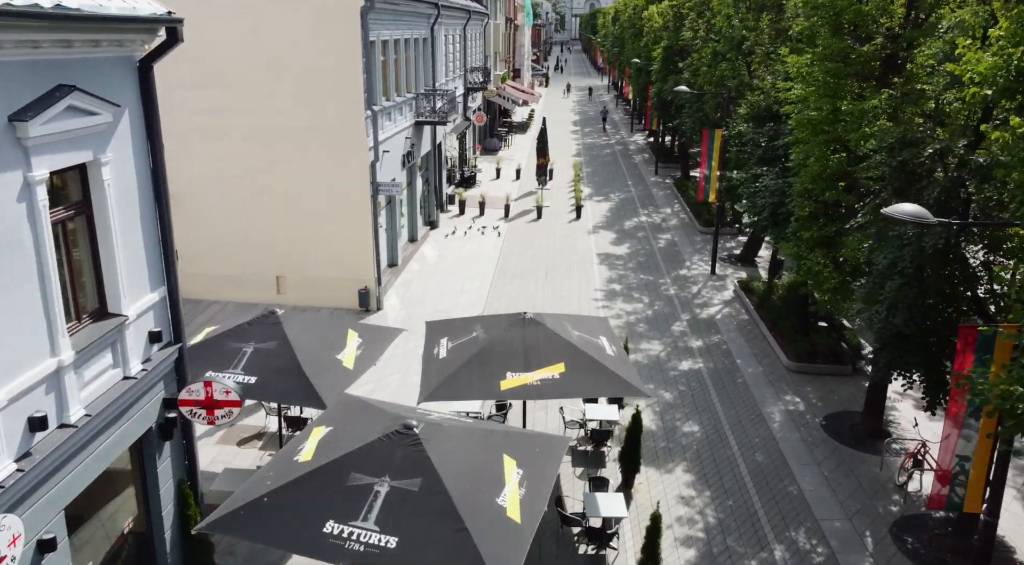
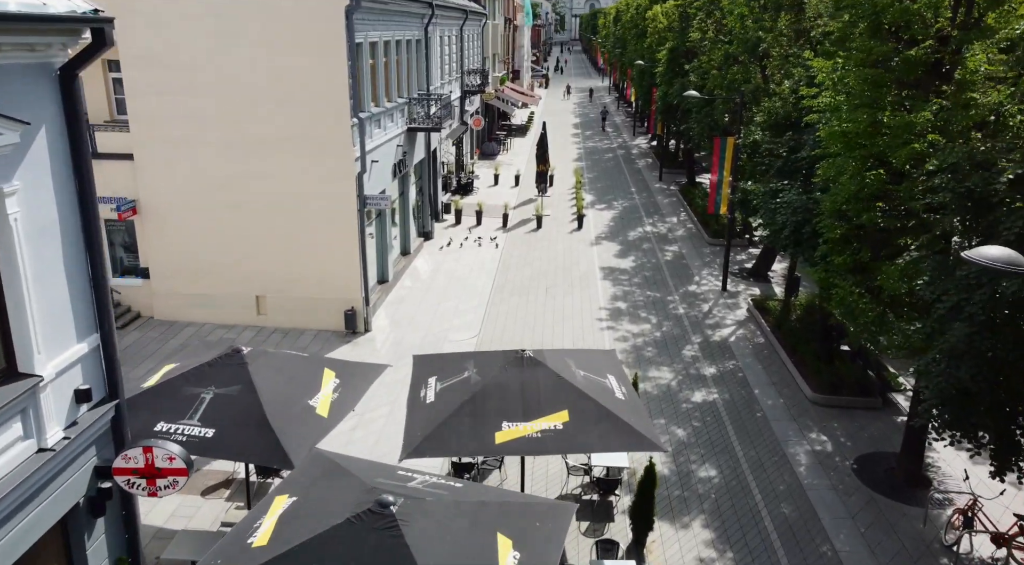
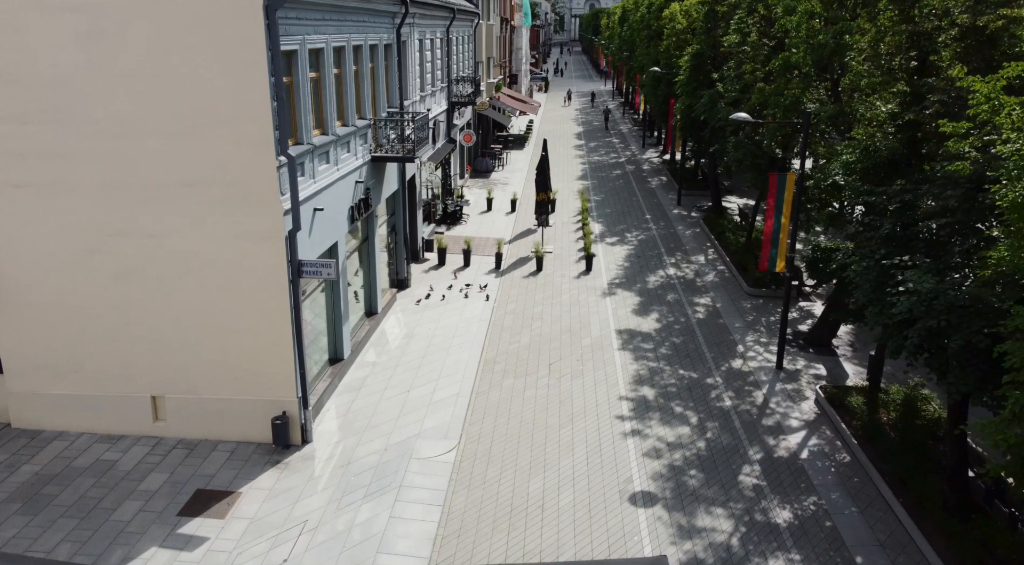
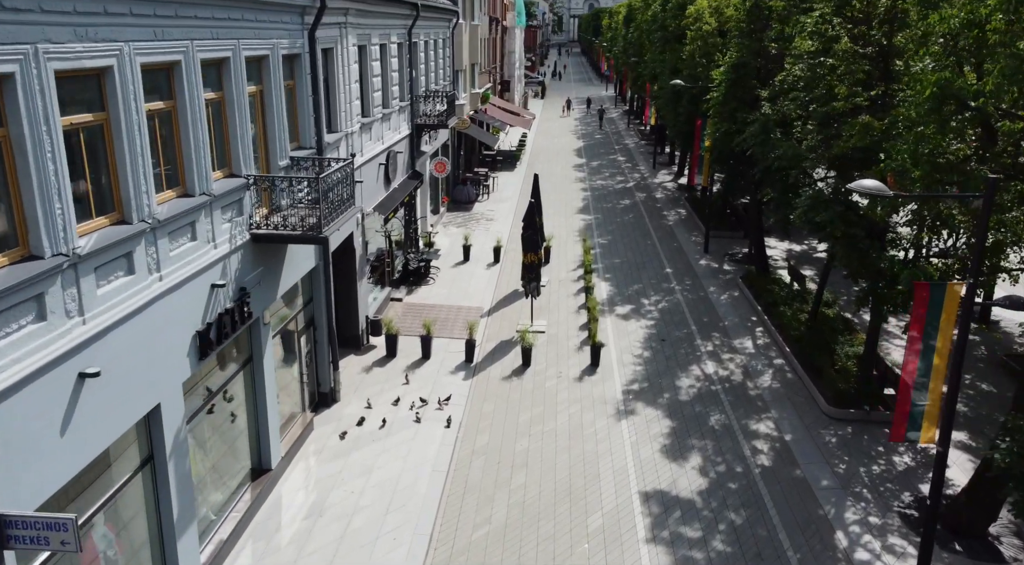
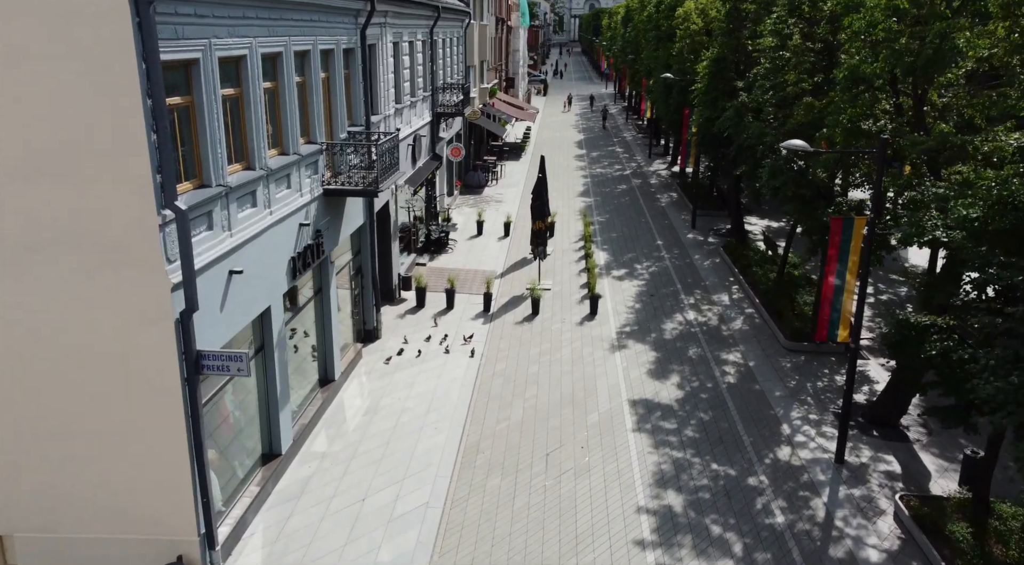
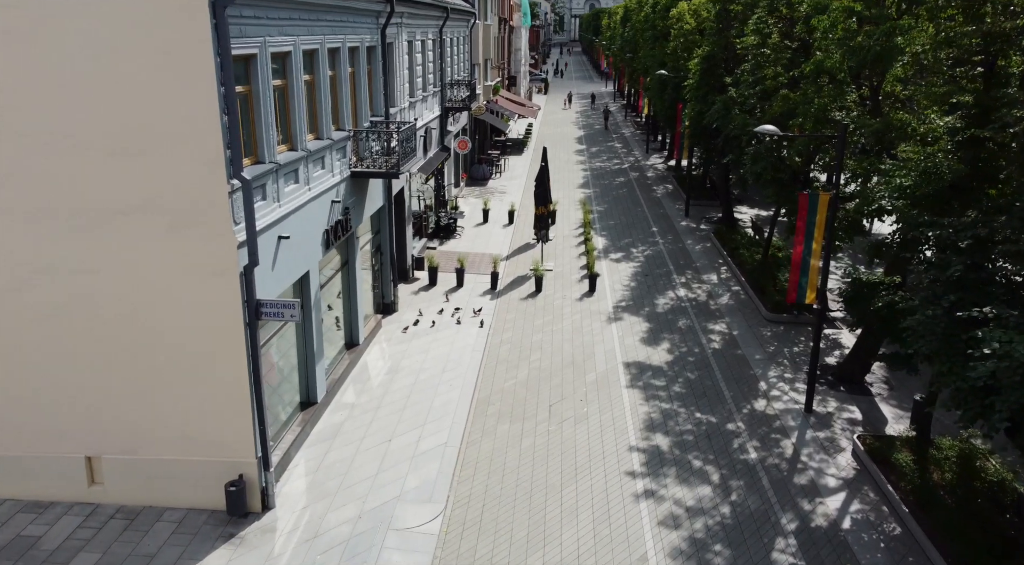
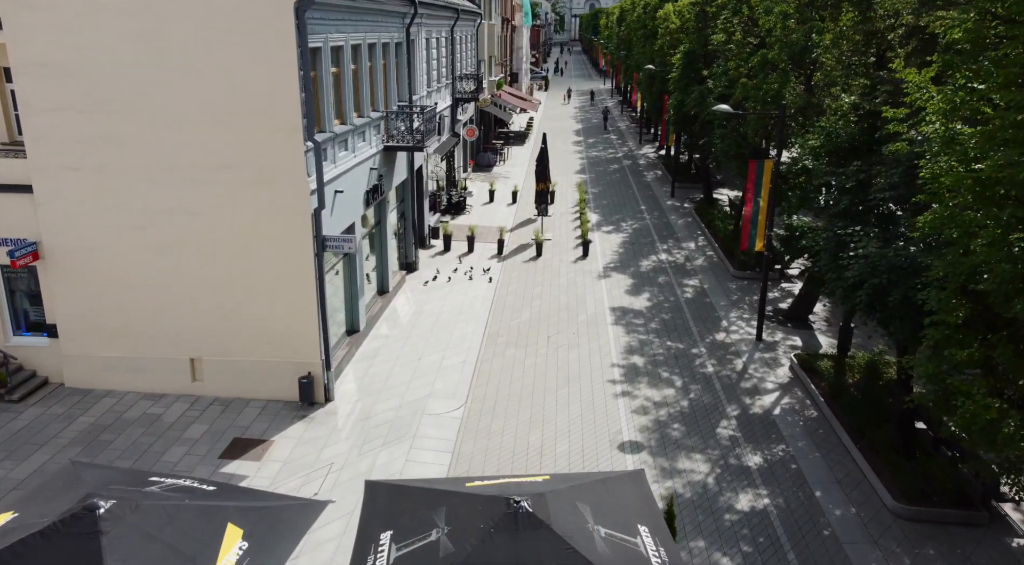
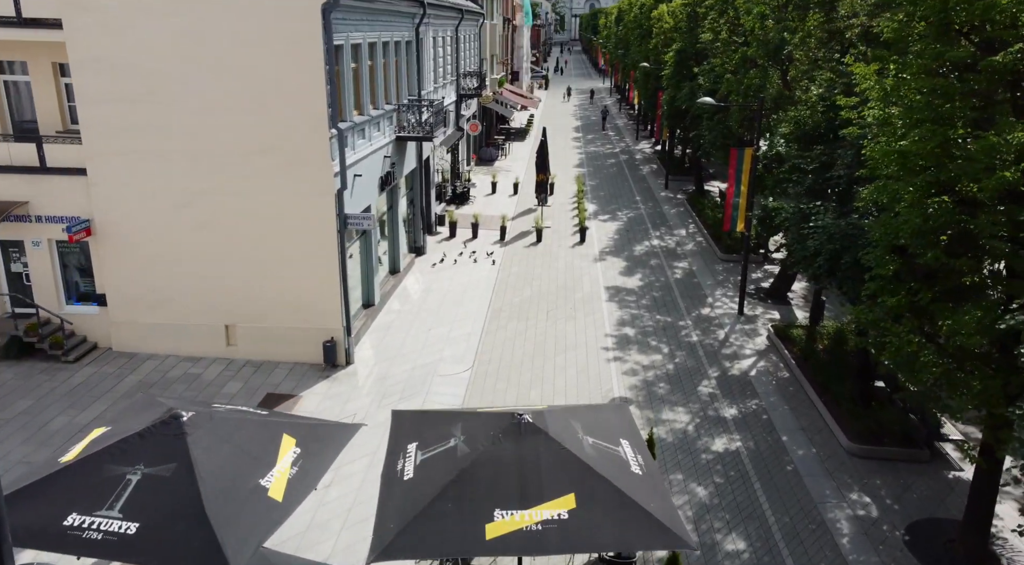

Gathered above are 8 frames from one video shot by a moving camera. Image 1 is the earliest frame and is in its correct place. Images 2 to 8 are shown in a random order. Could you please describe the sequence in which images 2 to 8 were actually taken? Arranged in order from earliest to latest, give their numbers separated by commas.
2, 8, 7, 3, 6, 5, 4
